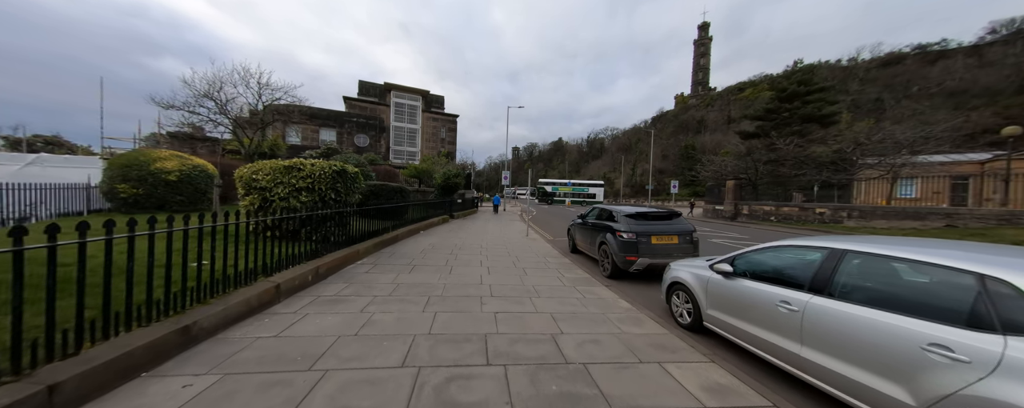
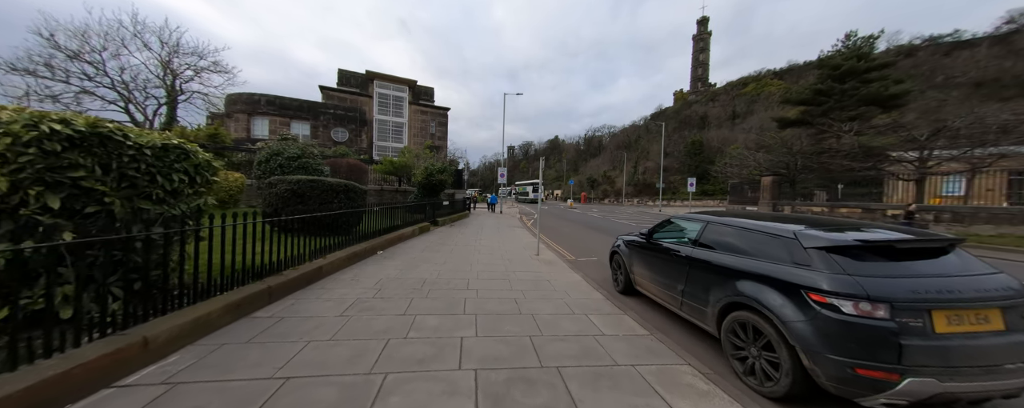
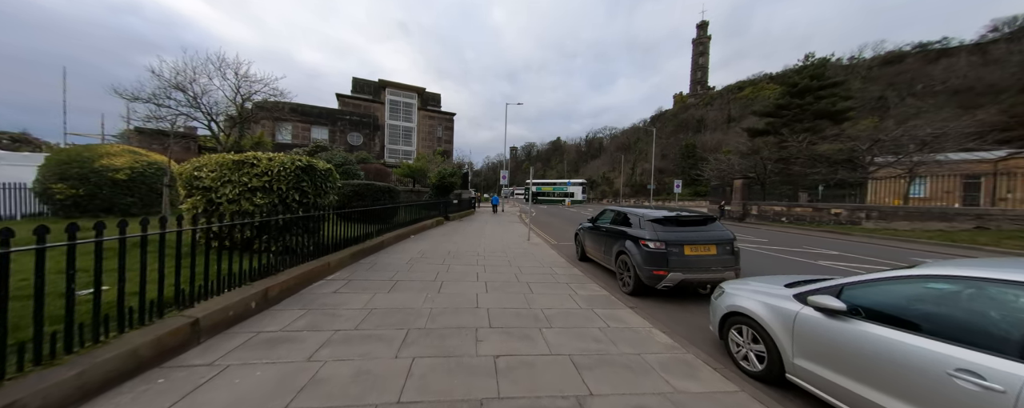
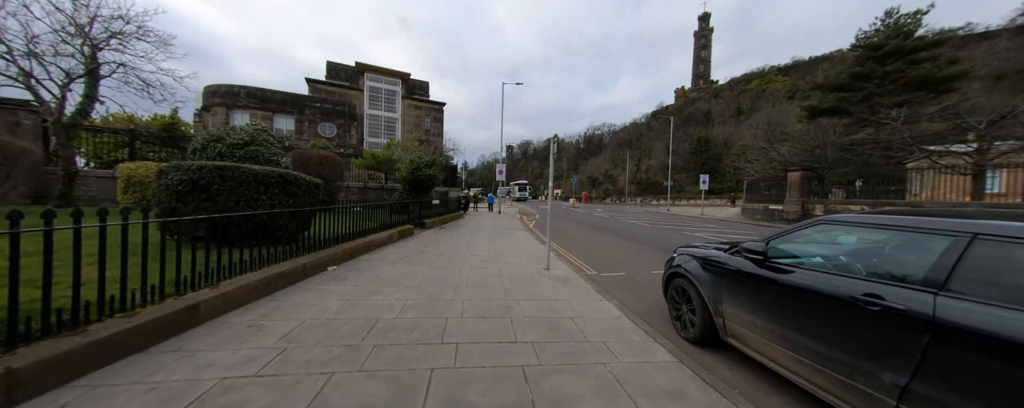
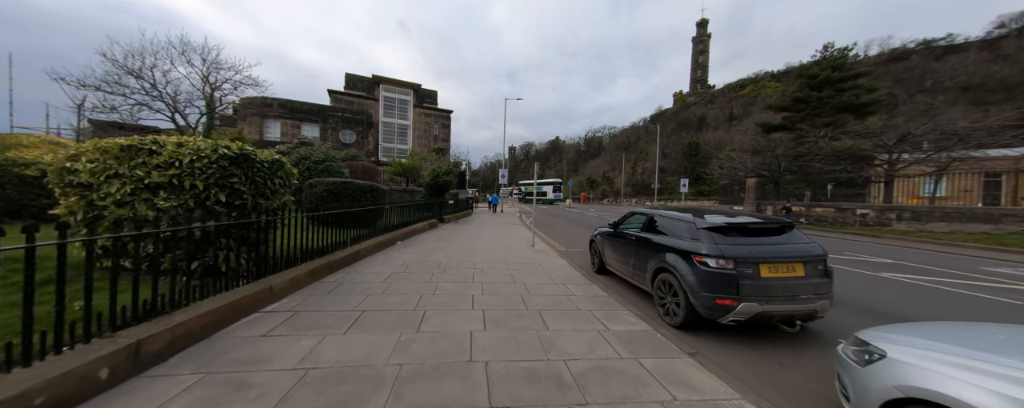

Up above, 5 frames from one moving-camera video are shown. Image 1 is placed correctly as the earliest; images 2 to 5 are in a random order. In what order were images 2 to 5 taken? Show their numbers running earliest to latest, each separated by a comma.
3, 5, 2, 4
